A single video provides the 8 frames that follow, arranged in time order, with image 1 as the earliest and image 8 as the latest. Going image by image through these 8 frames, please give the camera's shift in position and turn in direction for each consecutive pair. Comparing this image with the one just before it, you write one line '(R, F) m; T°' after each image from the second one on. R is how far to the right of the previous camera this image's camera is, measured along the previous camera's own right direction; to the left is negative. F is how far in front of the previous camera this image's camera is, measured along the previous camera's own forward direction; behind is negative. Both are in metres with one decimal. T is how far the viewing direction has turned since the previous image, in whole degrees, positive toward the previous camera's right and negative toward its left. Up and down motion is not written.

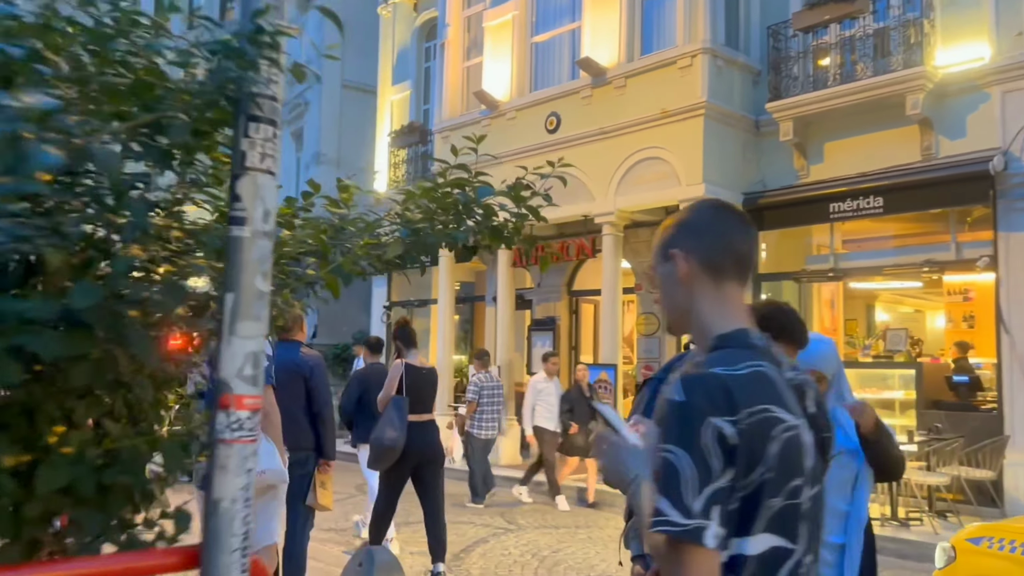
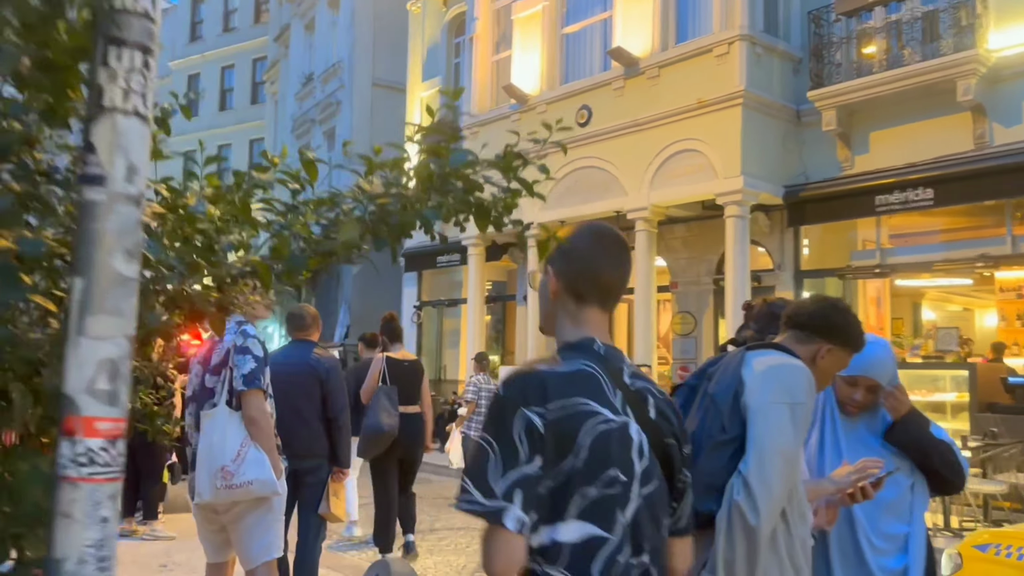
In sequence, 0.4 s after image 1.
(+0.1, +0.4) m; -3°
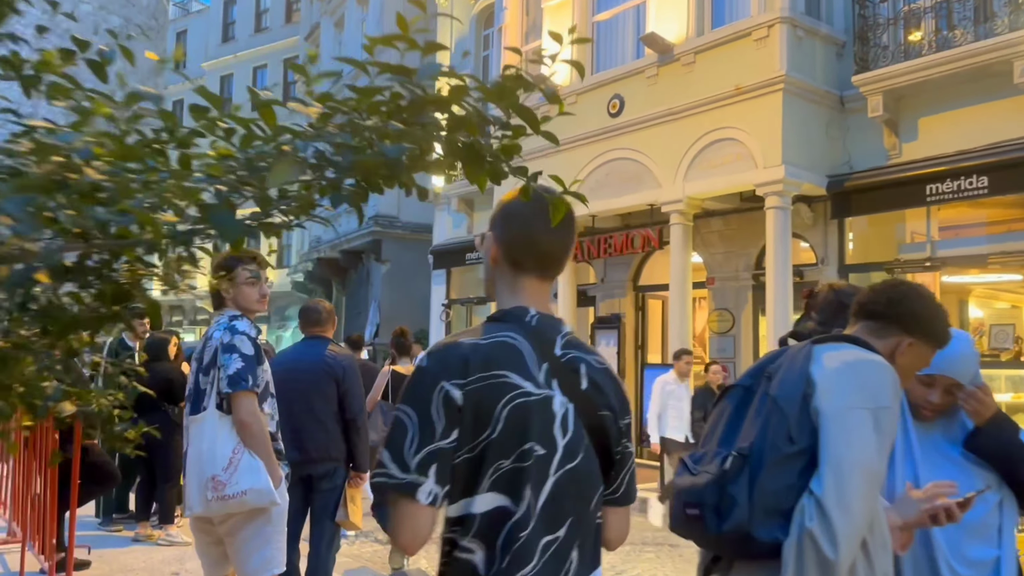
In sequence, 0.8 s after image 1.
(0.0, +0.4) m; -2°
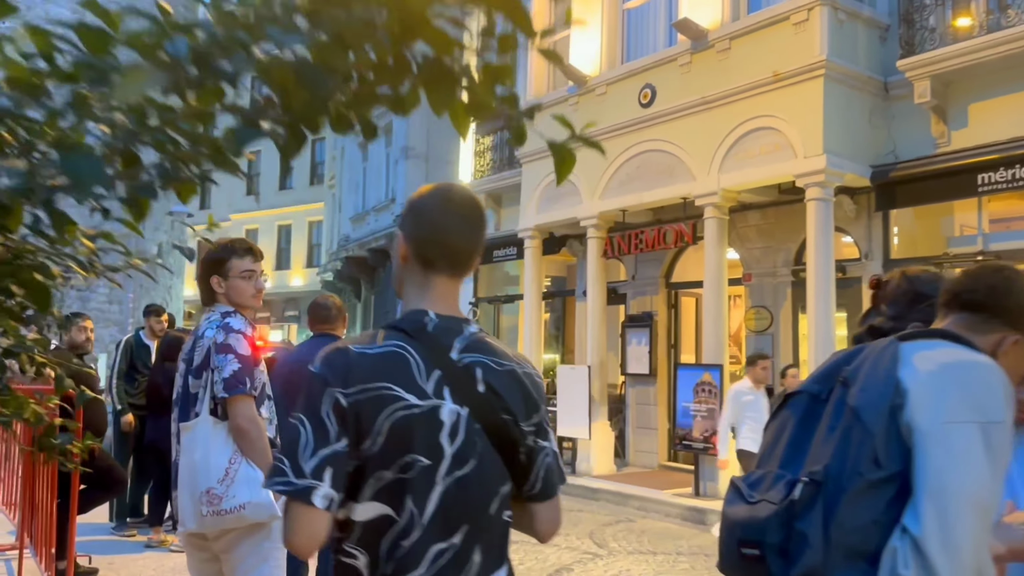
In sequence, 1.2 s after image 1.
(0.0, +0.4) m; -2°
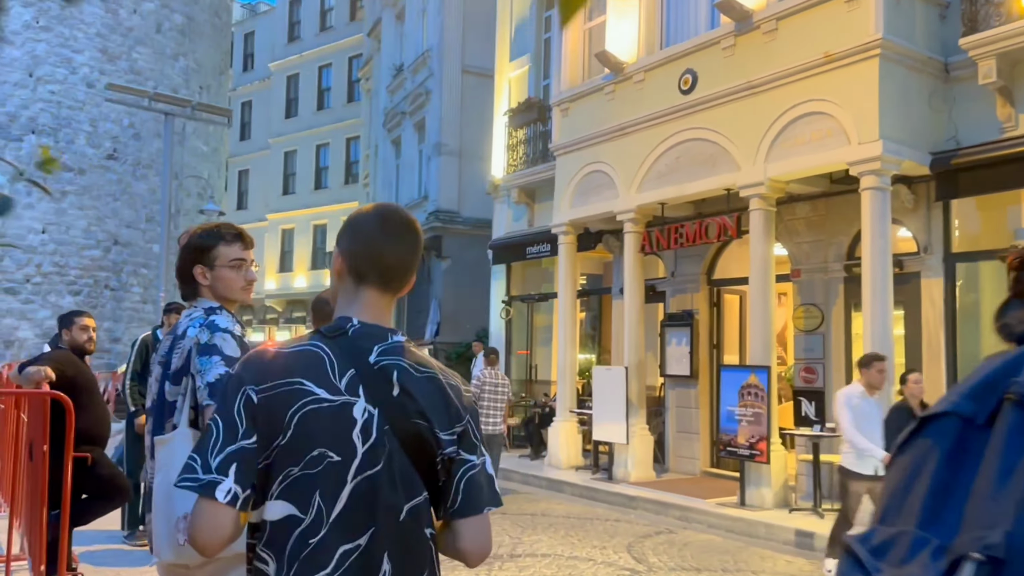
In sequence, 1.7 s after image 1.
(0.0, +0.5) m; -2°
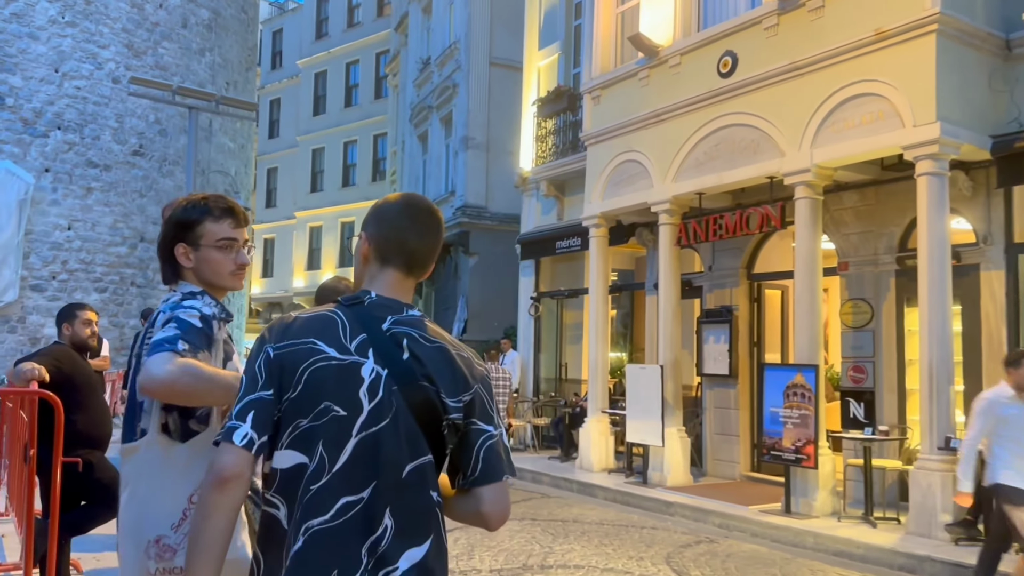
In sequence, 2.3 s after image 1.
(0.0, +0.5) m; -2°
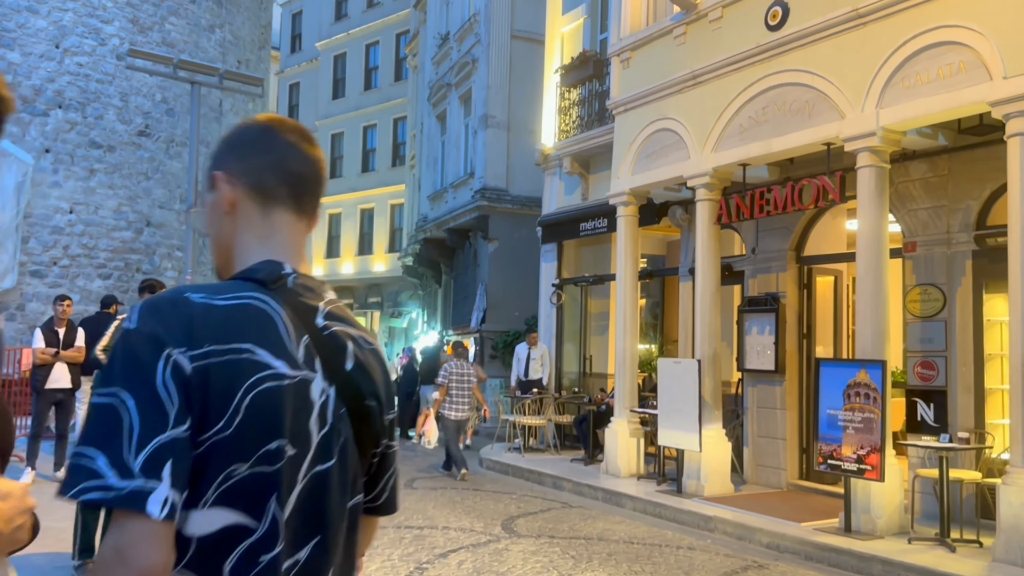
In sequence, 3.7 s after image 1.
(+0.1, +1.2) m; -2°
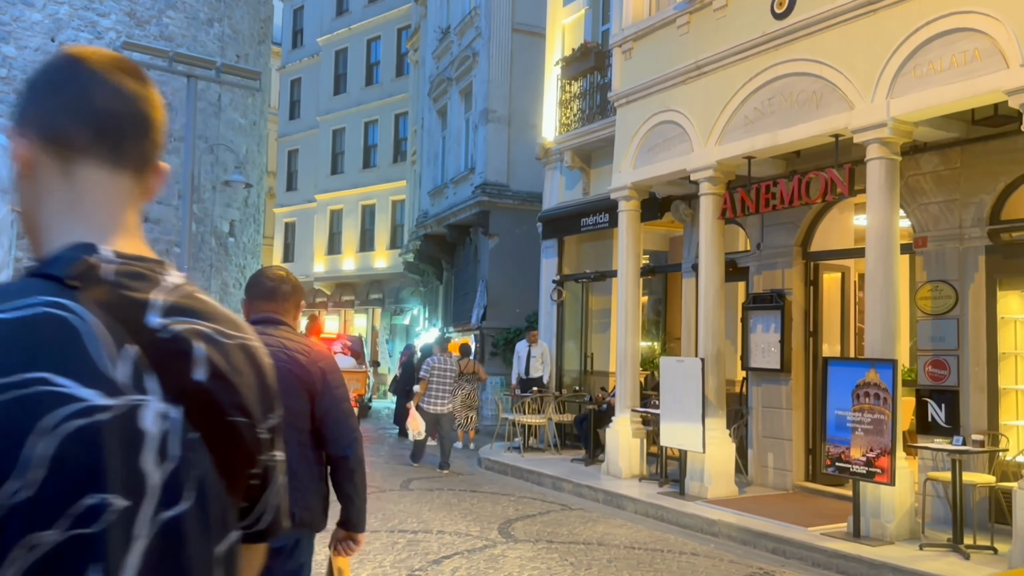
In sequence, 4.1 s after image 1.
(+0.1, +0.3) m; 0°
